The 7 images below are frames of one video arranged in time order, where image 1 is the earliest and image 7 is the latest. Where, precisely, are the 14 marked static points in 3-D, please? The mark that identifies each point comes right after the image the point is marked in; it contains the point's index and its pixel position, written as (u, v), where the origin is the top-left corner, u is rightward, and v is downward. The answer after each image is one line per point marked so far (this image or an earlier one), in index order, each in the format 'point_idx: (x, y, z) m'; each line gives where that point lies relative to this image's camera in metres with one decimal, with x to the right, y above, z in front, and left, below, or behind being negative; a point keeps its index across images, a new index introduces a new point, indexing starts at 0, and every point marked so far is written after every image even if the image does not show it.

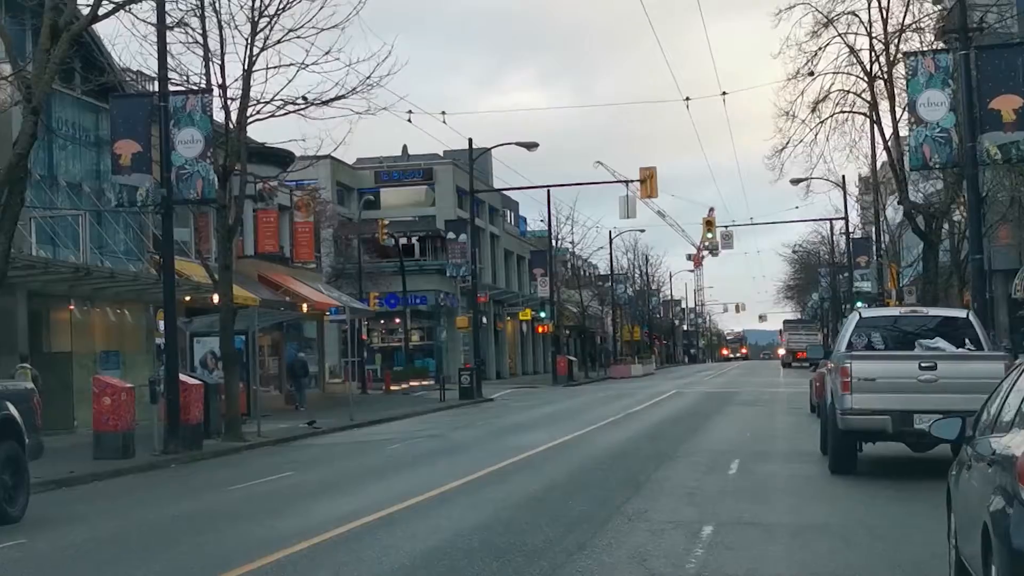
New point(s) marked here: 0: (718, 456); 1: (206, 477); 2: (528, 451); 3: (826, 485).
0: (+2.0, -1.6, +16.3) m
1: (-3.5, -2.2, +19.9) m
2: (+0.2, -1.9, +19.7) m
3: (+2.6, -1.6, +14.0) m
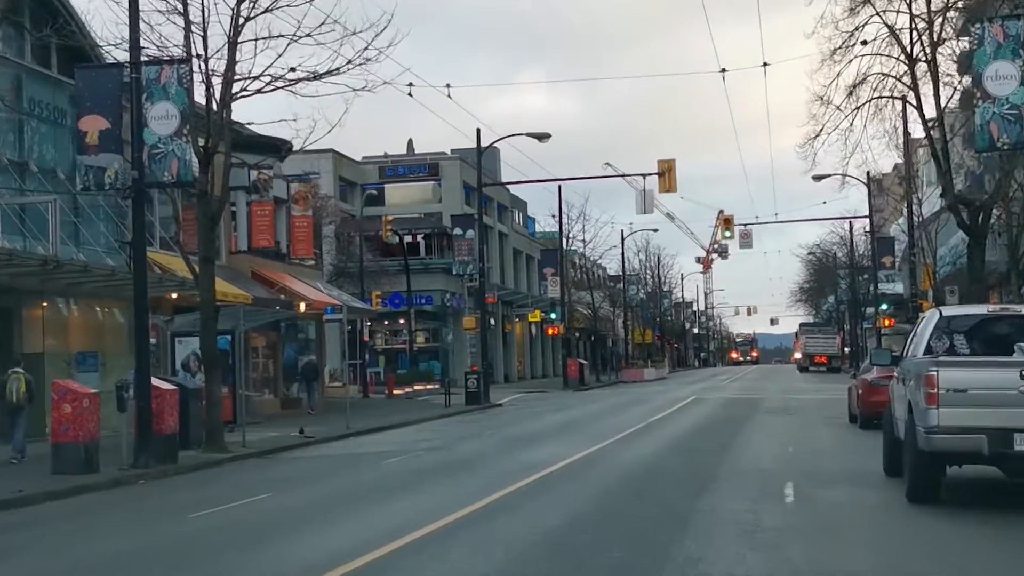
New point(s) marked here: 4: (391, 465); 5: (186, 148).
0: (+2.1, -1.6, +14.0) m
1: (-3.4, -2.1, +17.7) m
2: (+0.4, -1.9, +17.4) m
3: (+2.7, -1.6, +11.7) m
4: (-1.4, -2.1, +19.8) m
5: (-3.7, +1.6, +19.2) m
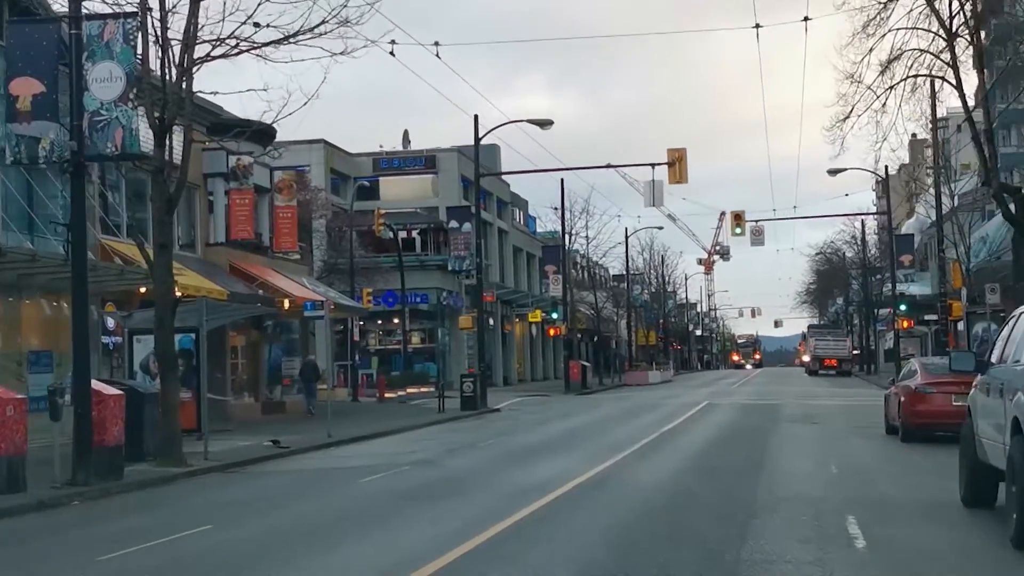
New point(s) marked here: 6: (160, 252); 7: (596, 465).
0: (+2.1, -1.5, +11.4) m
1: (-3.4, -2.0, +15.1) m
2: (+0.3, -1.8, +14.8) m
3: (+2.6, -1.5, +9.1) m
4: (-1.4, -2.0, +17.2) m
5: (-3.7, +1.7, +16.6) m
6: (-3.9, +0.4, +18.9) m
7: (+0.9, -1.9, +17.7) m
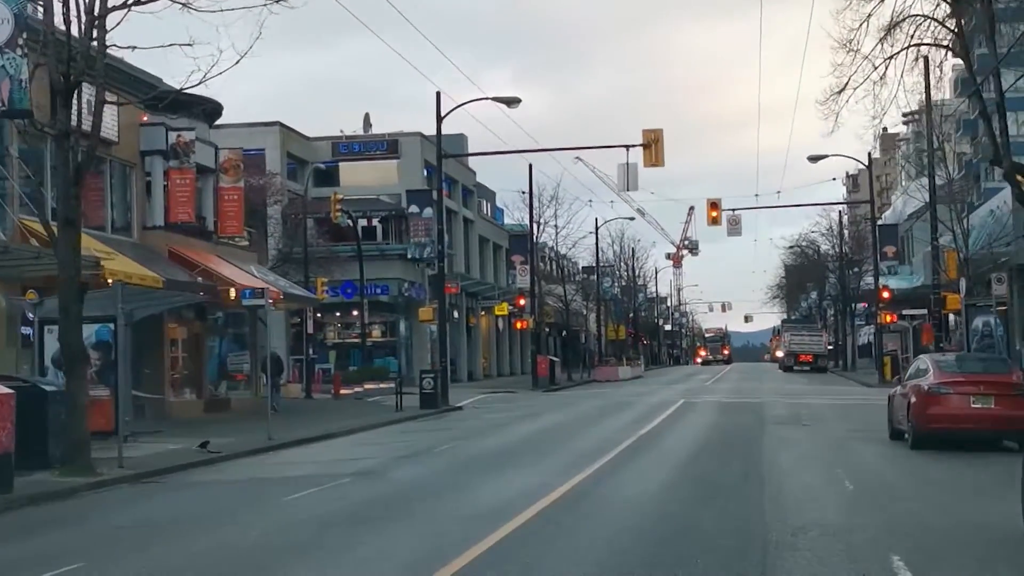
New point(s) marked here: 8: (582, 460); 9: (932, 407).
0: (+1.8, -1.4, +9.0) m
1: (-3.8, -1.9, +12.6) m
2: (0.0, -1.6, +12.4) m
3: (+2.4, -1.4, +6.7) m
4: (-1.8, -1.8, +14.8) m
5: (-4.0, +1.8, +14.1) m
6: (-4.3, +0.6, +16.4) m
7: (+0.5, -1.7, +15.3) m
8: (+0.7, -1.8, +17.6) m
9: (+4.4, -1.2, +17.7) m
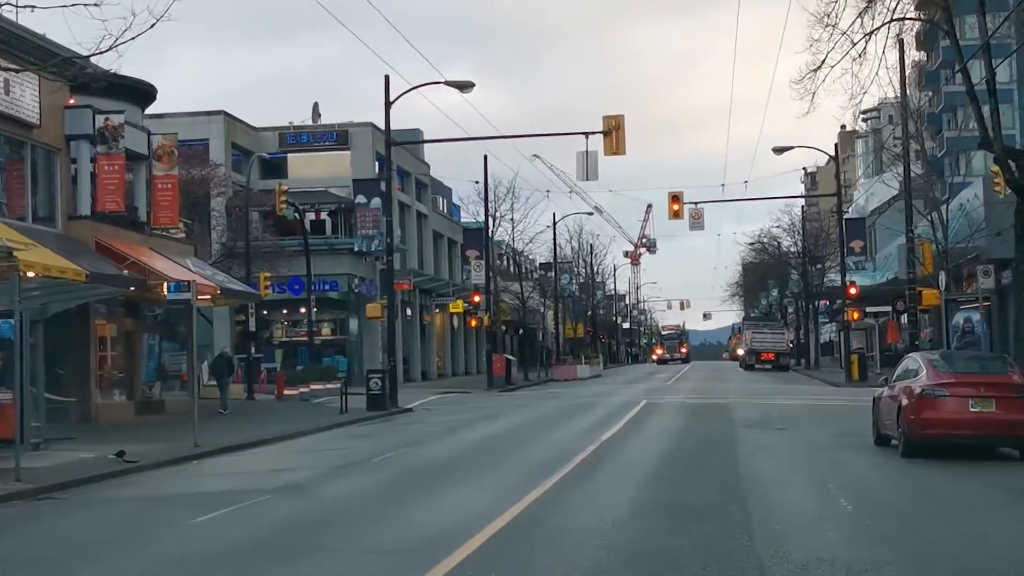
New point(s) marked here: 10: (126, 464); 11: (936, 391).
0: (+1.5, -1.3, +7.2) m
1: (-4.1, -1.8, +10.7) m
2: (-0.3, -1.6, +10.5) m
3: (+2.2, -1.3, +4.9) m
4: (-2.2, -1.8, +12.9) m
5: (-4.4, +1.9, +12.2) m
6: (-4.7, +0.7, +14.4) m
7: (+0.1, -1.6, +13.5) m
8: (+0.2, -1.7, +15.7) m
9: (+3.9, -1.1, +16.0) m
10: (-4.0, -1.8, +17.5) m
11: (+4.0, -1.0, +16.0) m
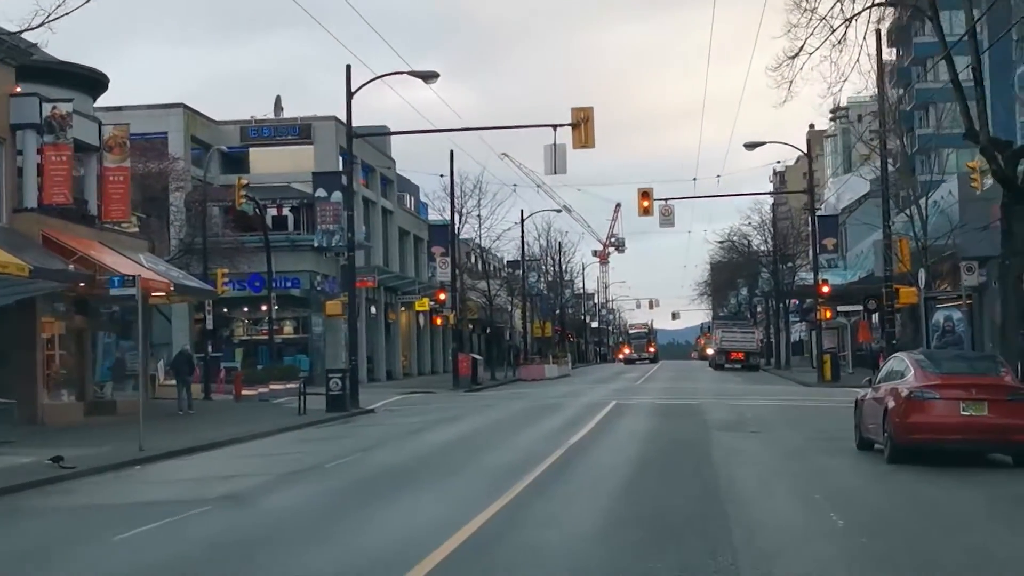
0: (+1.4, -1.3, +6.2) m
1: (-4.3, -1.8, +9.6) m
2: (-0.6, -1.5, +9.5) m
3: (+2.1, -1.3, +4.0) m
4: (-2.5, -1.7, +11.8) m
5: (-4.7, +2.0, +11.1) m
6: (-5.0, +0.7, +13.3) m
7: (-0.2, -1.6, +12.5) m
8: (-0.1, -1.7, +14.7) m
9: (+3.5, -1.1, +15.0) m
10: (-4.3, -1.7, +16.4) m
11: (+3.6, -0.9, +15.0) m
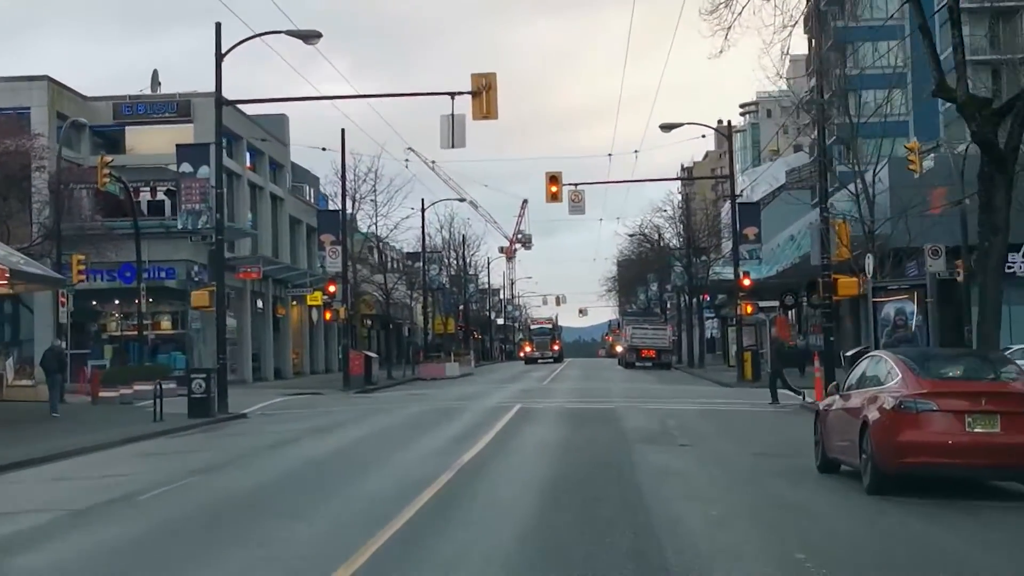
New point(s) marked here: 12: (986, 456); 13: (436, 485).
0: (+1.0, -1.1, +2.7) m
1: (-4.9, -1.6, +5.7) m
2: (-1.1, -1.4, +5.9) m
3: (+1.8, -1.1, +0.5) m
4: (-3.2, -1.5, +8.1) m
5: (-5.3, +2.1, +7.2) m
6: (-5.8, +0.9, +9.4) m
7: (-0.9, -1.4, +8.8) m
8: (-1.0, -1.5, +11.1) m
9: (+2.7, -1.0, +11.6) m
10: (-5.3, -1.6, +12.6) m
11: (+2.7, -0.8, +11.6) m
12: (+3.2, -1.1, +11.4) m
13: (-0.6, -1.5, +13.6) m
